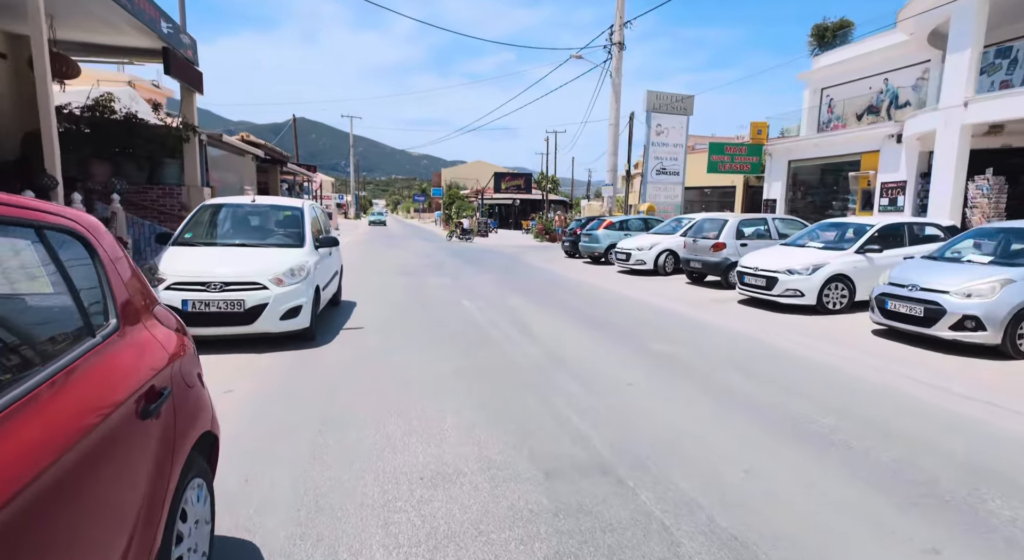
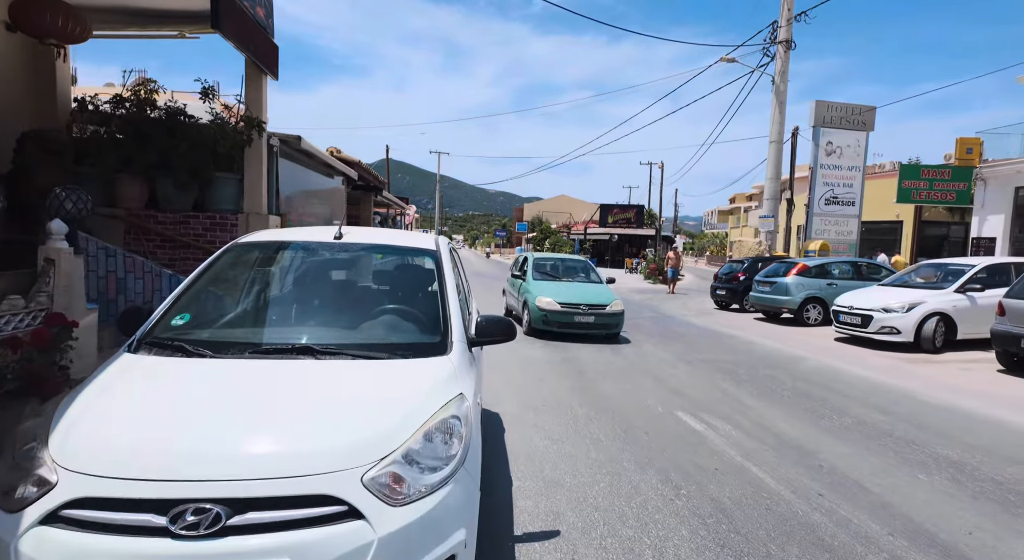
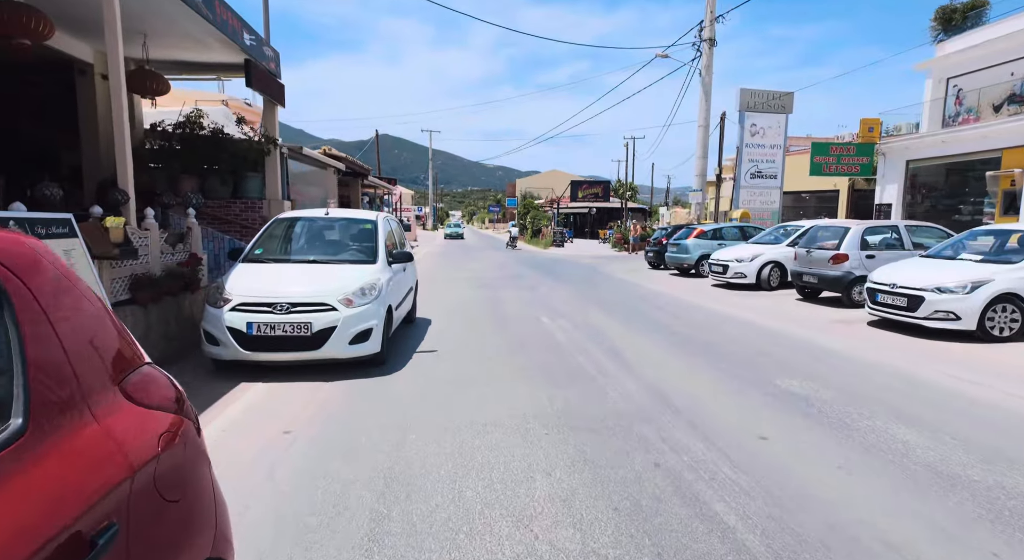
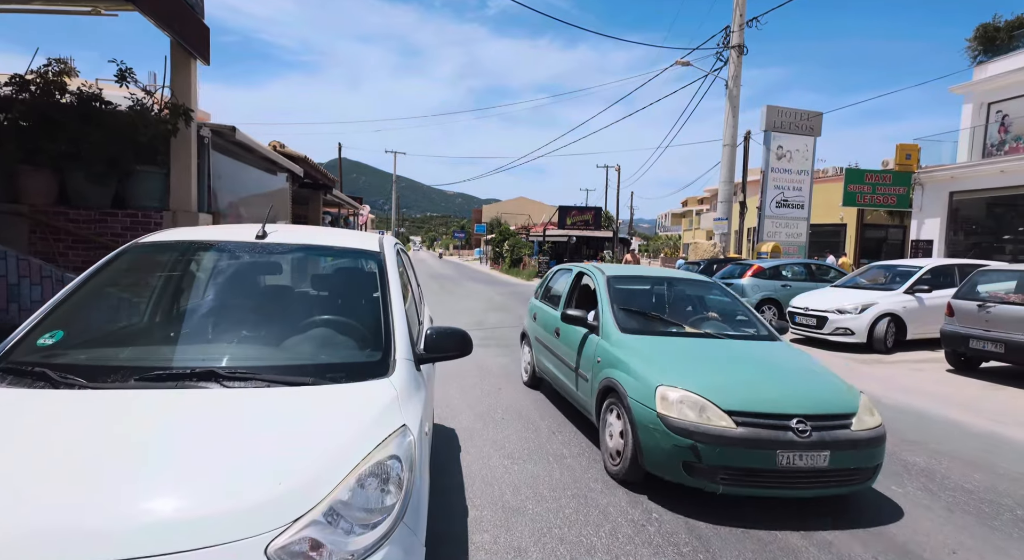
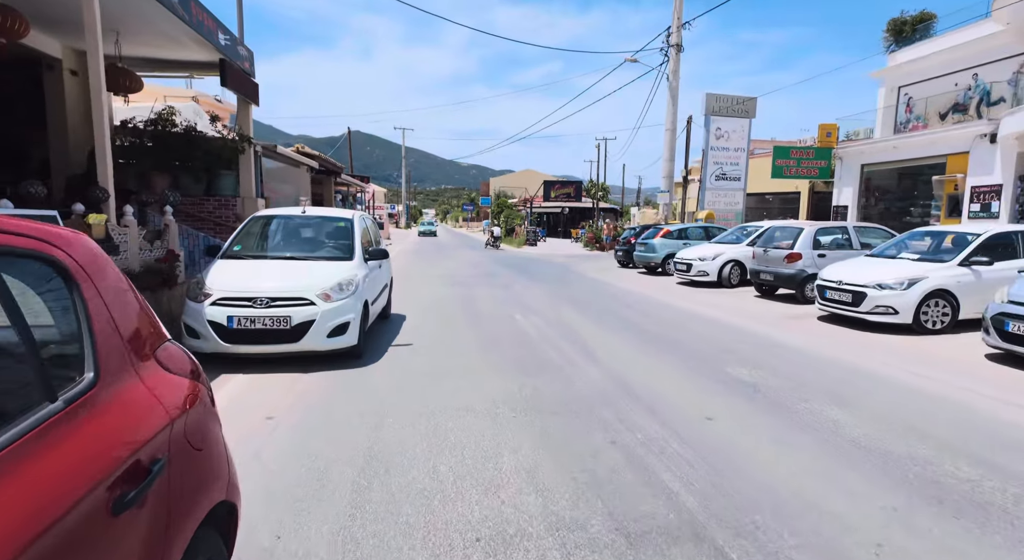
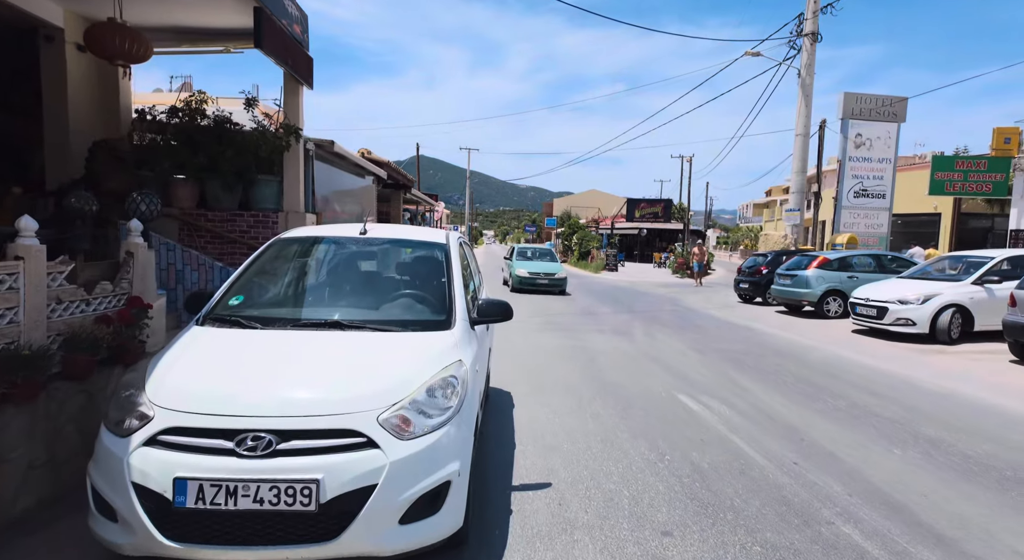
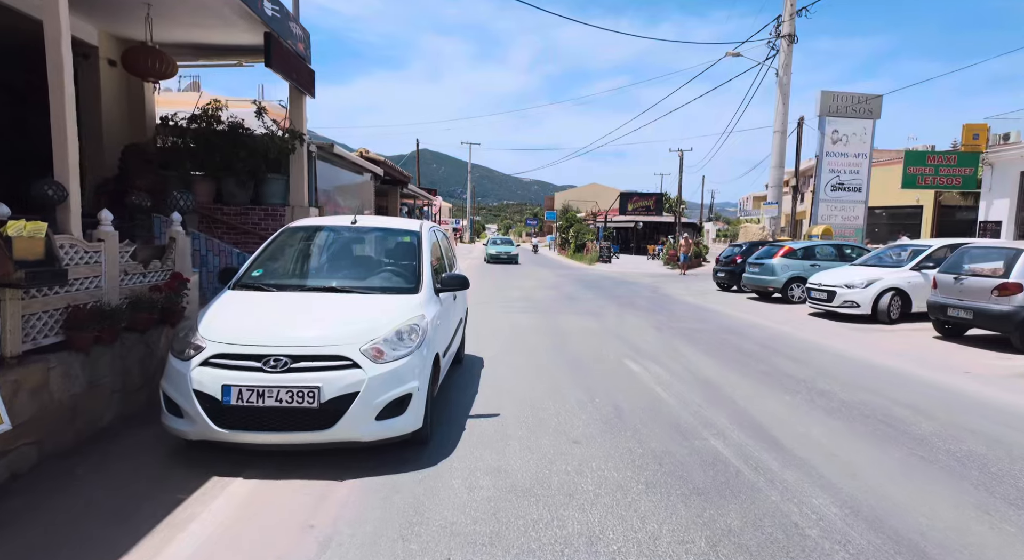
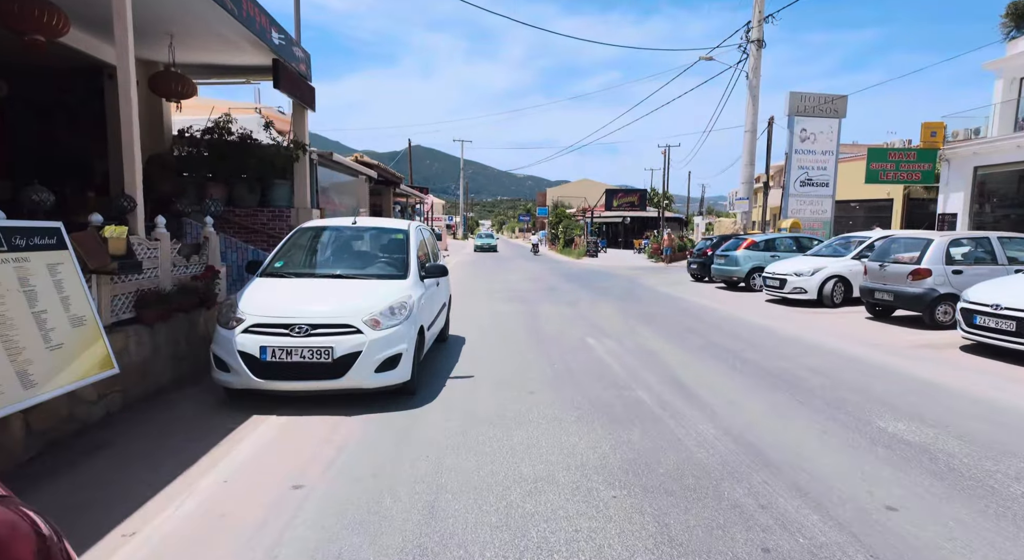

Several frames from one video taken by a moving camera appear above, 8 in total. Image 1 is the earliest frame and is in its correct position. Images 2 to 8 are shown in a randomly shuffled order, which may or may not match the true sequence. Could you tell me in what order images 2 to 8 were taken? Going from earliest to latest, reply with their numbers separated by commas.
5, 3, 8, 7, 6, 2, 4
